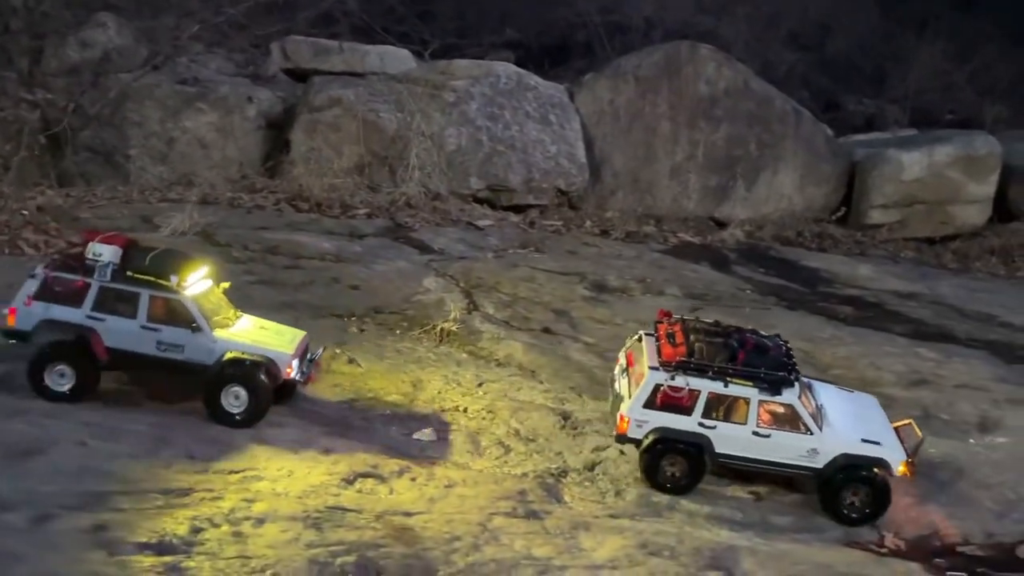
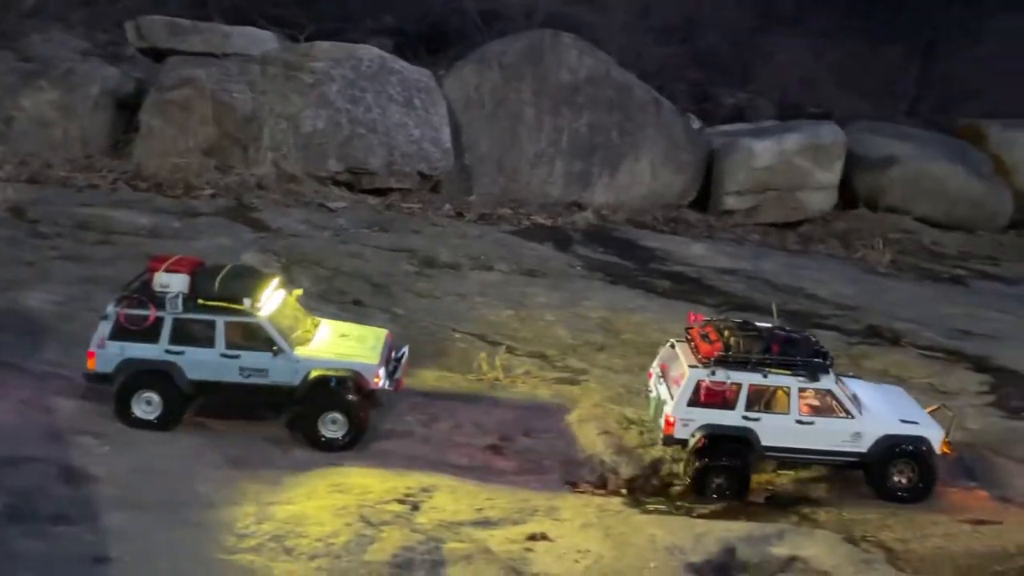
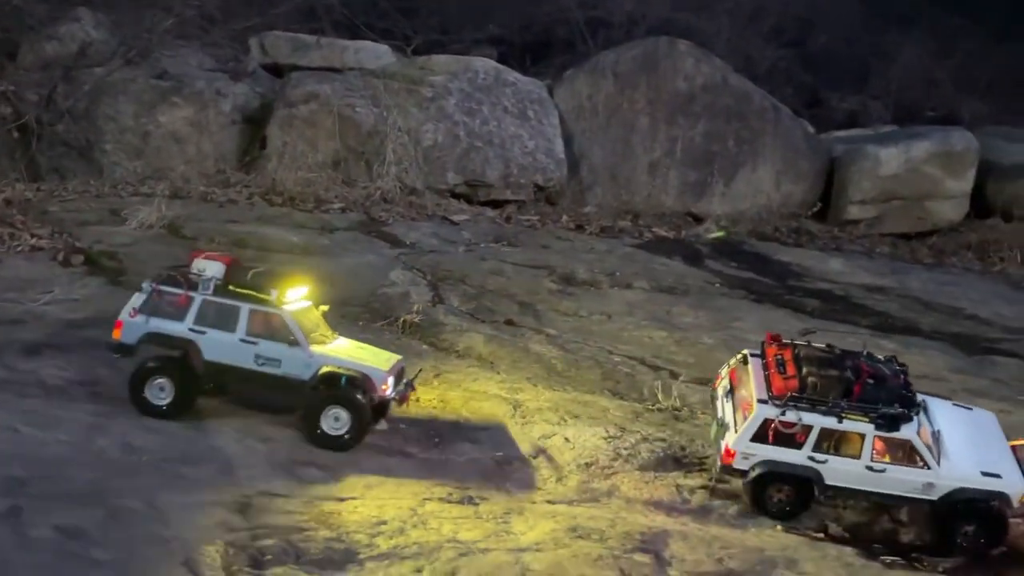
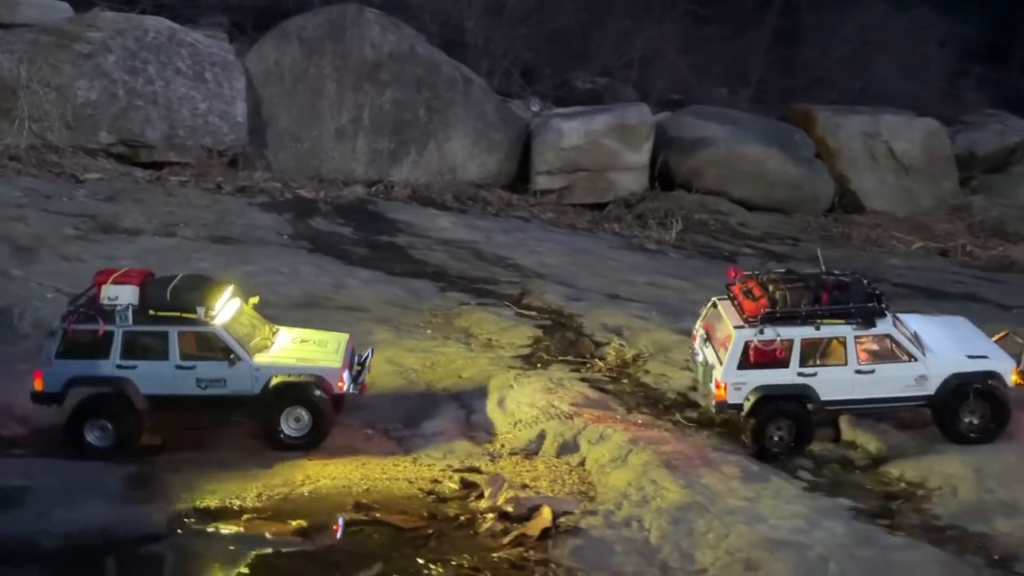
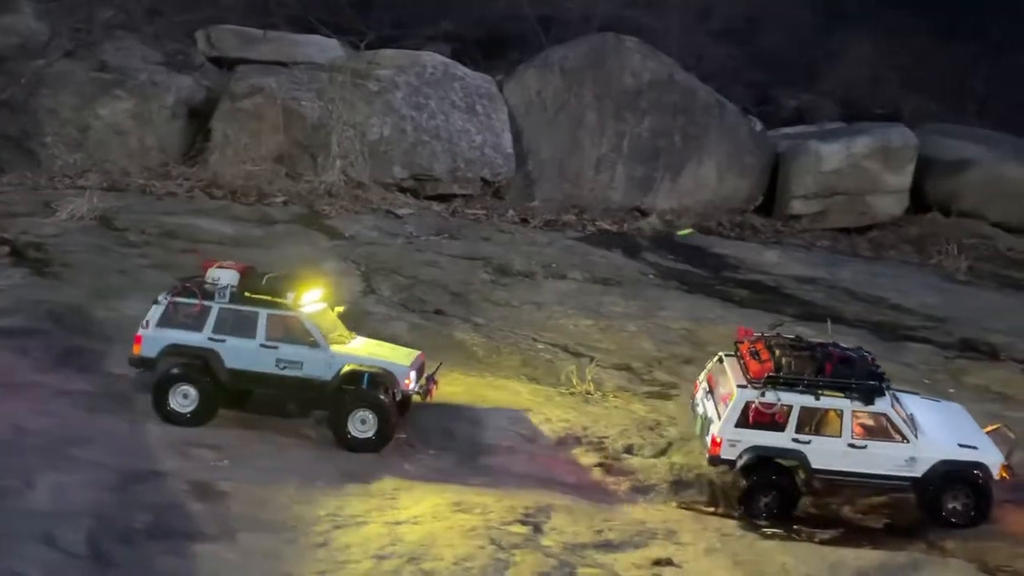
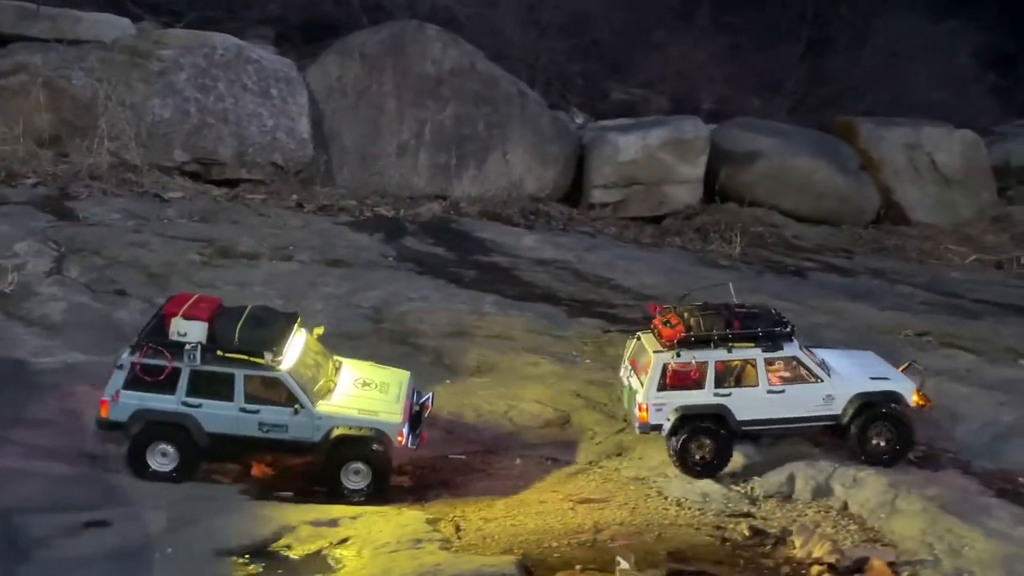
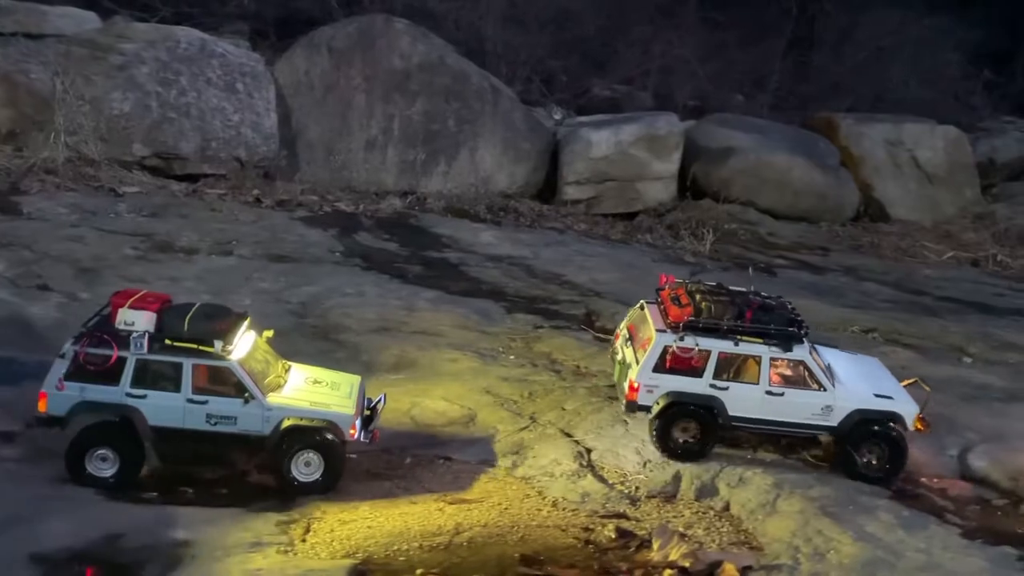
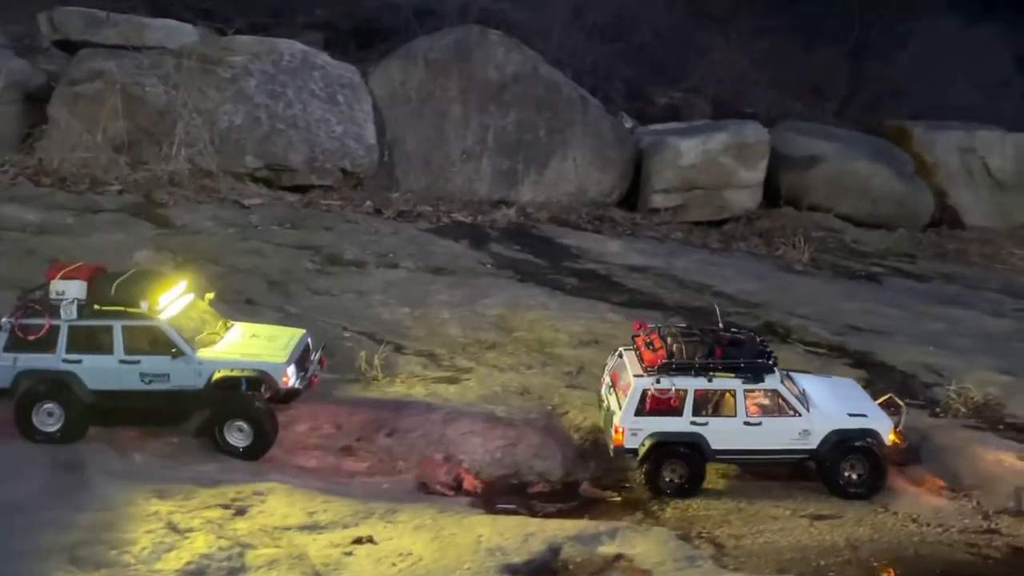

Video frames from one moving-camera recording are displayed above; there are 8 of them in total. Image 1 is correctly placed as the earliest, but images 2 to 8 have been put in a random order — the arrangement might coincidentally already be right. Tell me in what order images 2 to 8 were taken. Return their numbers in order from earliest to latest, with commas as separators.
3, 5, 2, 8, 6, 7, 4
